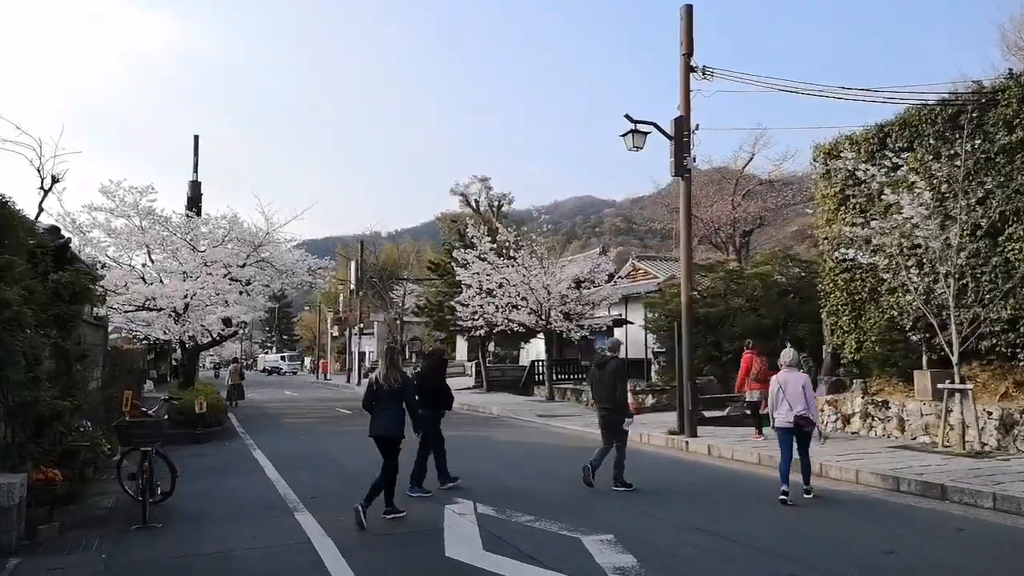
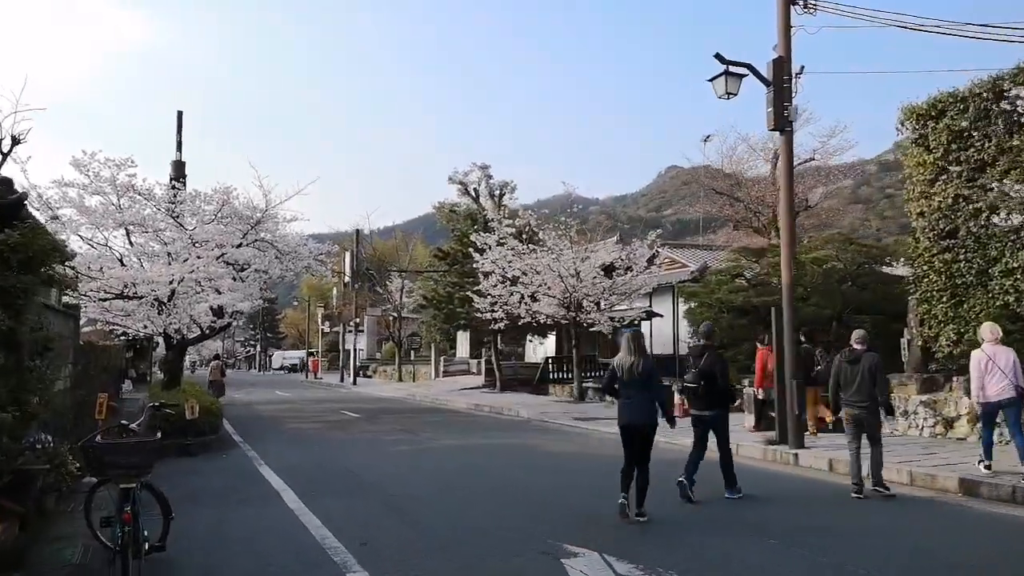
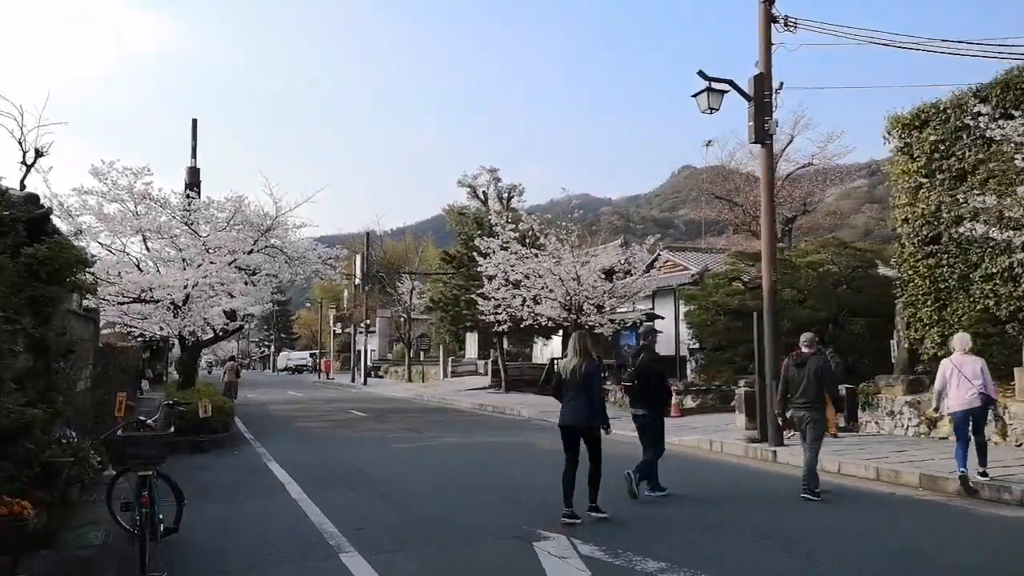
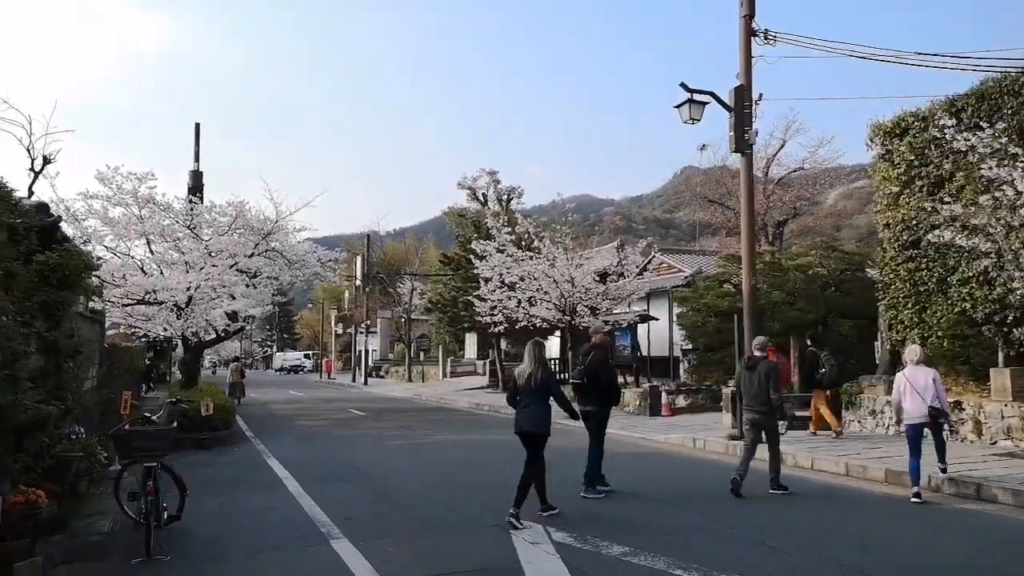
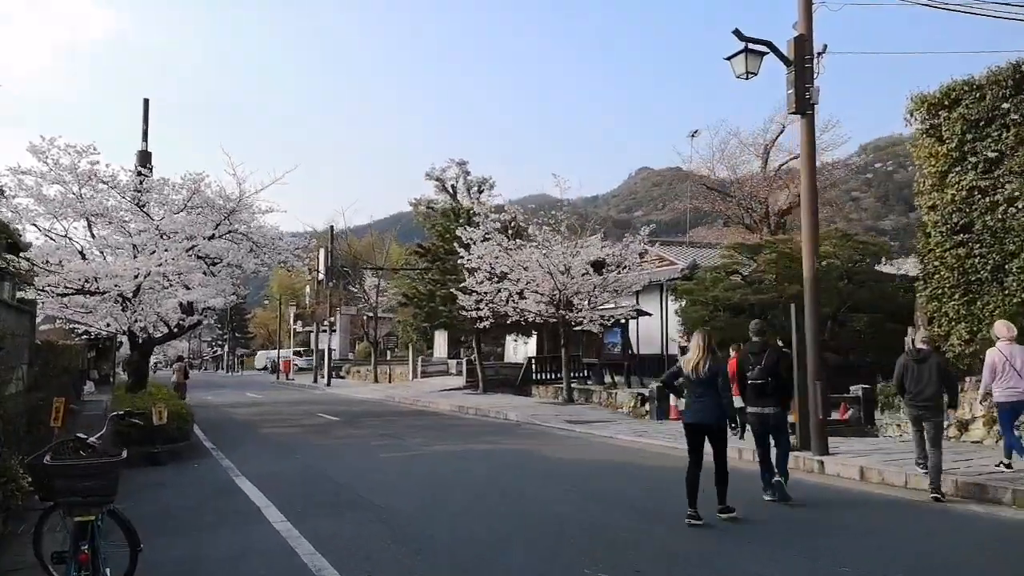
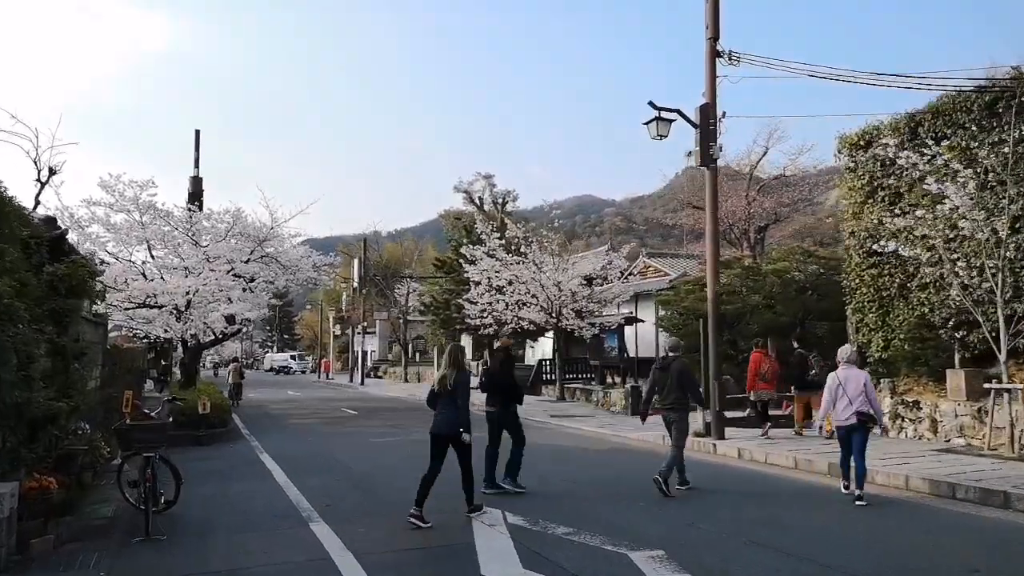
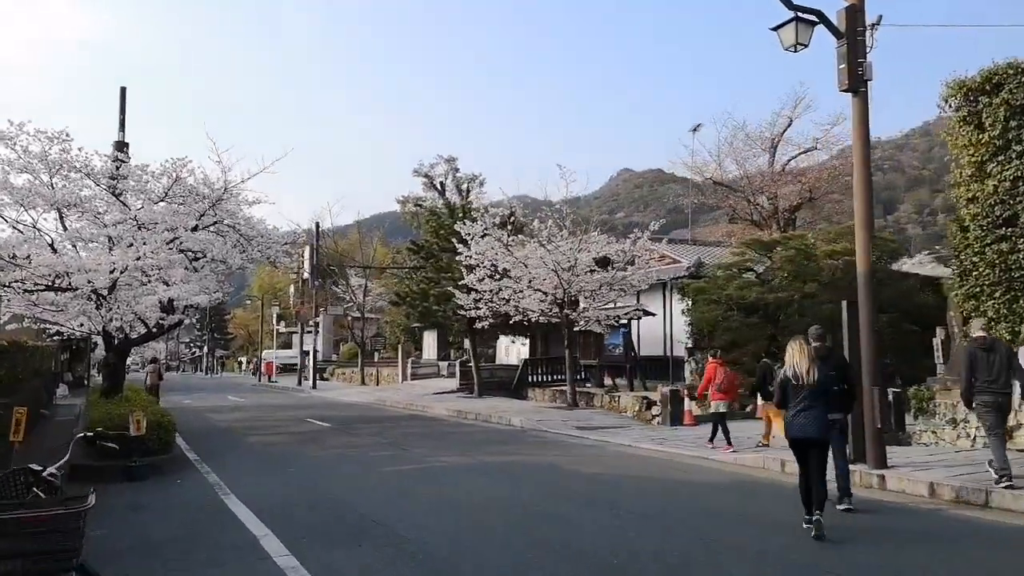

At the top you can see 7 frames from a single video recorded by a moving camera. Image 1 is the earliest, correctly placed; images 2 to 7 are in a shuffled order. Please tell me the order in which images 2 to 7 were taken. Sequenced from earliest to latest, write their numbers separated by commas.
6, 4, 3, 2, 5, 7
